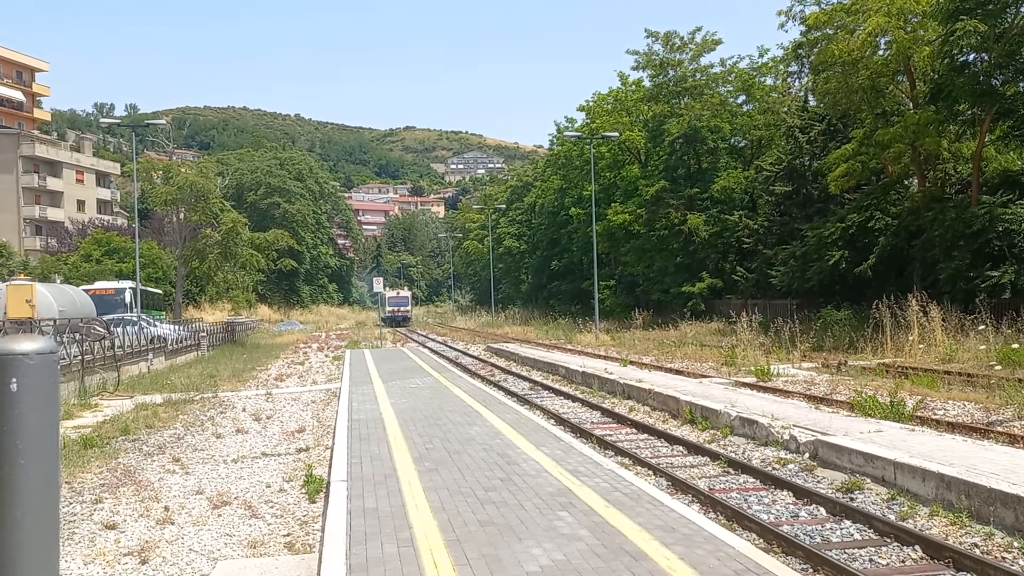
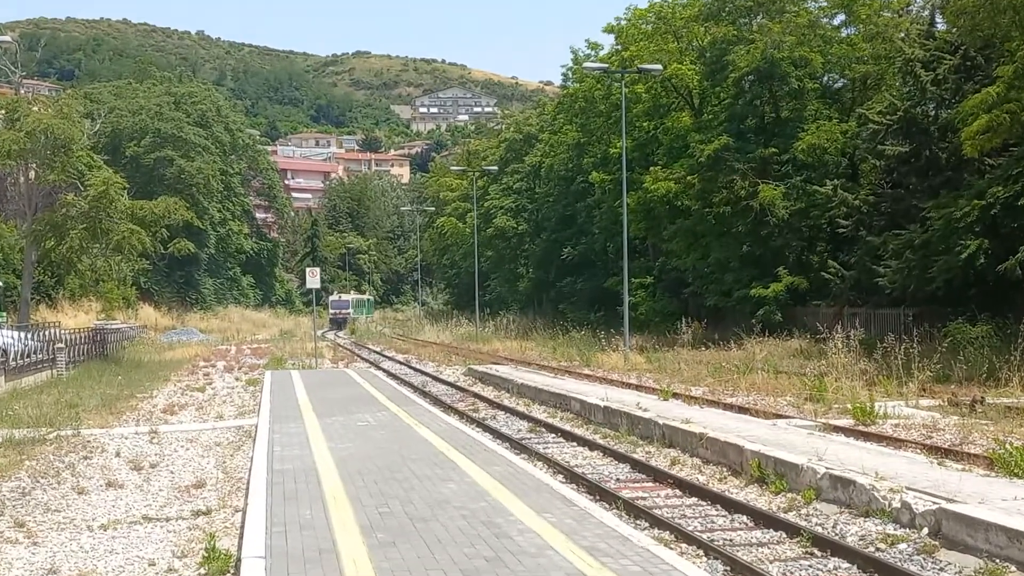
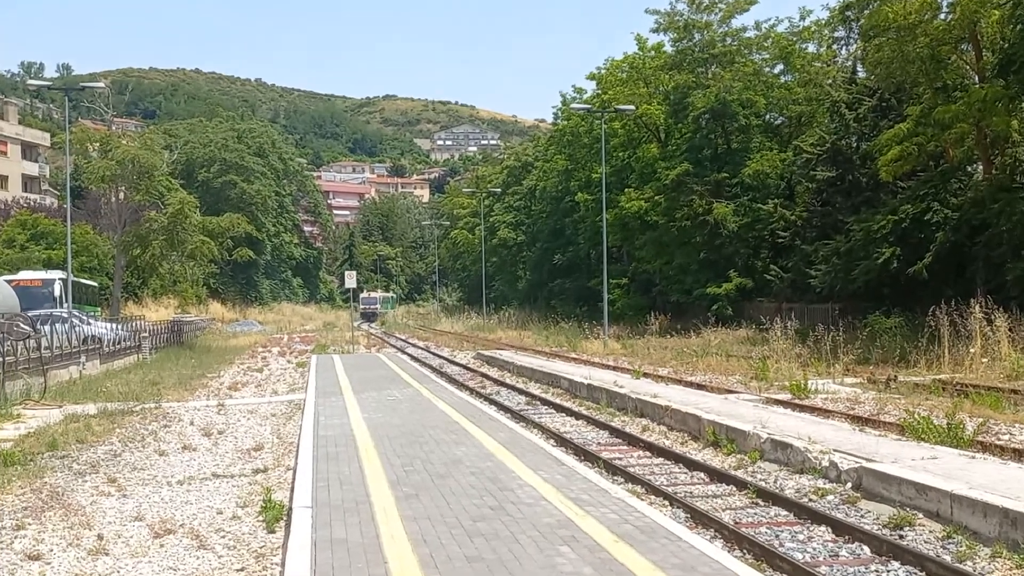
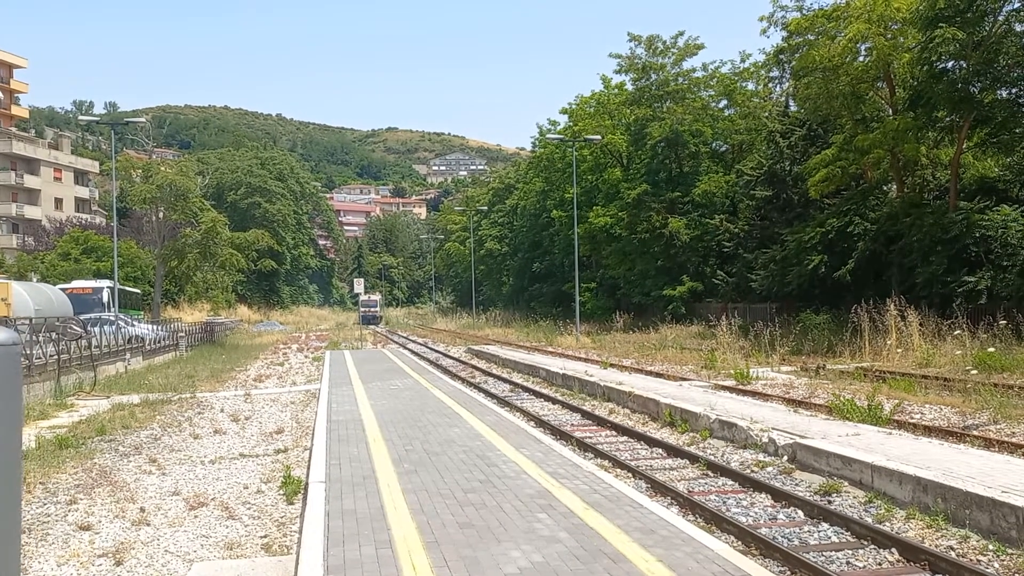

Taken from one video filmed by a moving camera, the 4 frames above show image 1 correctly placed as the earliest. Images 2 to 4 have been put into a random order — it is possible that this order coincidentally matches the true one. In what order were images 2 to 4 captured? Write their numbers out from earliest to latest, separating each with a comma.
4, 3, 2
